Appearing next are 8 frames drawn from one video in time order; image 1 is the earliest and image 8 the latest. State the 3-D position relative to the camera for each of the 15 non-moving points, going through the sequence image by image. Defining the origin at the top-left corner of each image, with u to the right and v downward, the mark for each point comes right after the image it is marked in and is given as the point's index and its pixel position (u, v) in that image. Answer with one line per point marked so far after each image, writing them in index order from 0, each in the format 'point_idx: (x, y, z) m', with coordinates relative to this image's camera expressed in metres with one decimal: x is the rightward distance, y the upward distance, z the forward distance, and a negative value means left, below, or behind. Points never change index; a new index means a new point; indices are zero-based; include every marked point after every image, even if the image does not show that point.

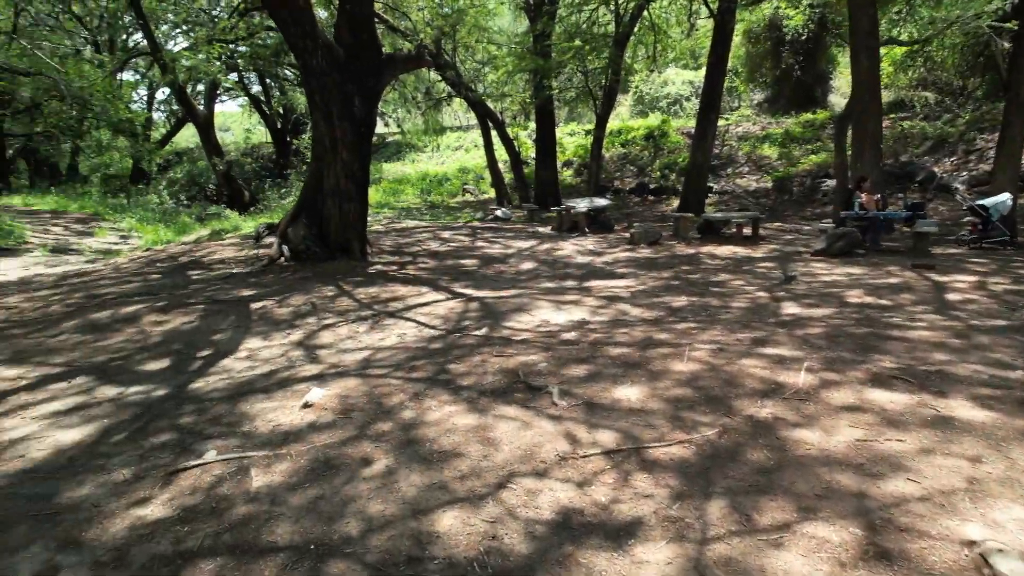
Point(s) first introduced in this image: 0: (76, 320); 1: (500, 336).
0: (-3.6, -0.3, +5.8) m
1: (-0.1, -0.3, +4.5) m
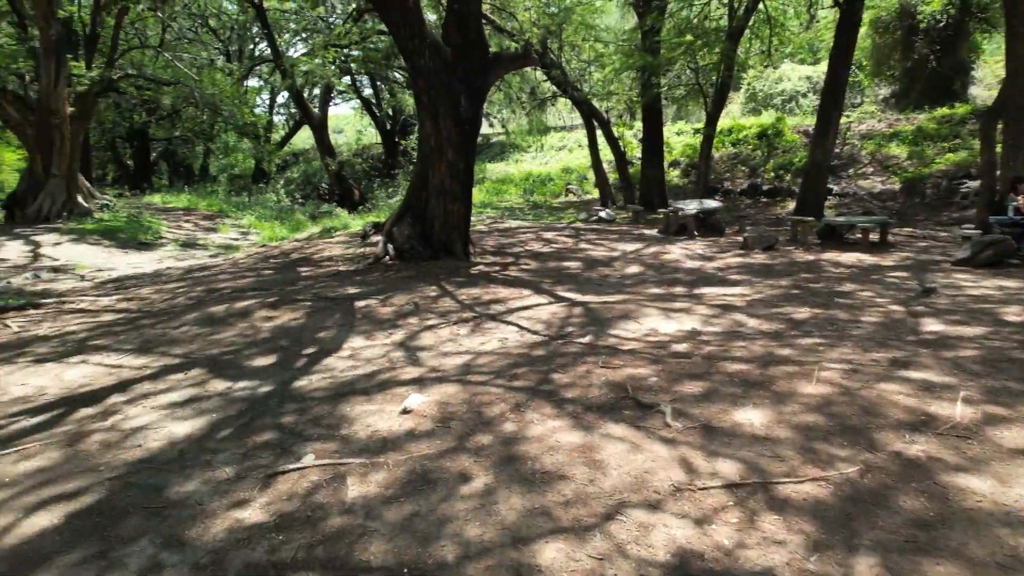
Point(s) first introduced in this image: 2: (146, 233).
0: (-2.7, -0.2, +6.0) m
1: (+0.6, -0.3, +4.2) m
2: (-7.7, +1.2, +14.8) m
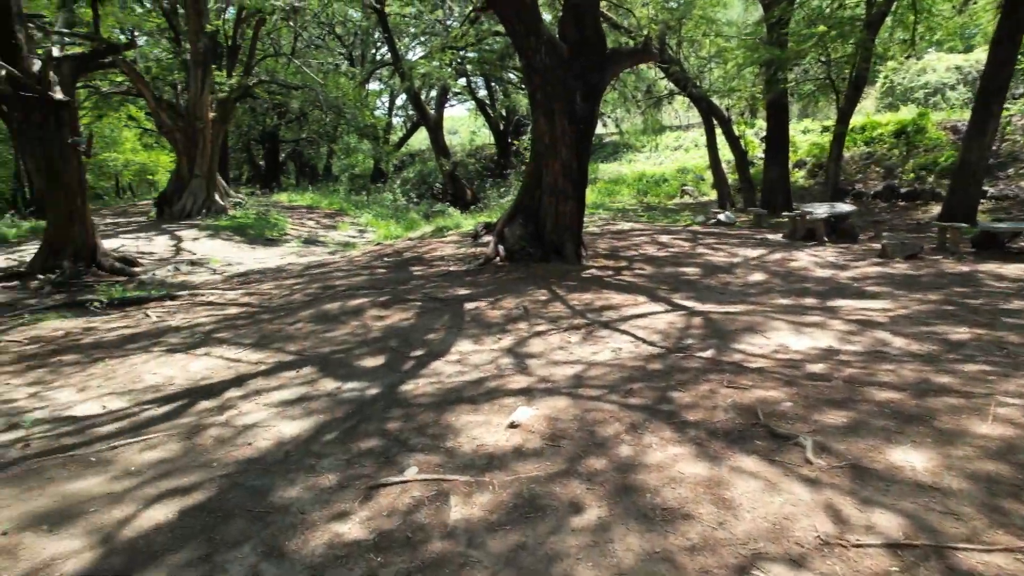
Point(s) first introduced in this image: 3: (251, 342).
0: (-1.7, -0.2, +6.1) m
1: (+1.2, -0.4, +3.9) m
2: (-5.3, +1.3, +15.6) m
3: (-1.9, -0.4, +5.2) m
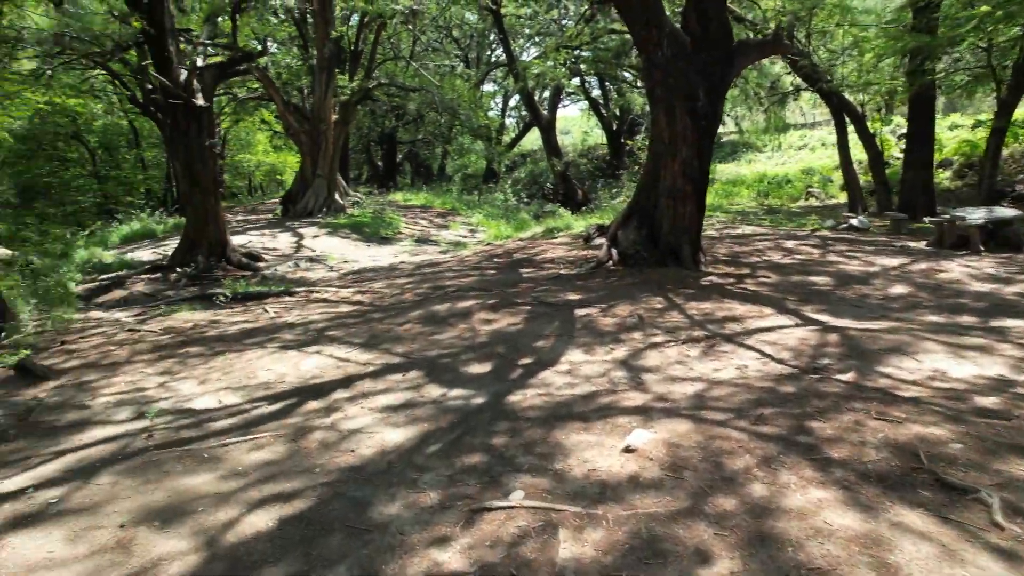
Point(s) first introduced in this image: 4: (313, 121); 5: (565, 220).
0: (-0.8, -0.2, +6.1) m
1: (+1.8, -0.5, +3.4) m
2: (-2.9, +1.4, +16.0) m
3: (-1.1, -0.4, +5.3) m
4: (-5.2, +4.4, +18.2) m
5: (+1.1, +1.4, +14.9) m
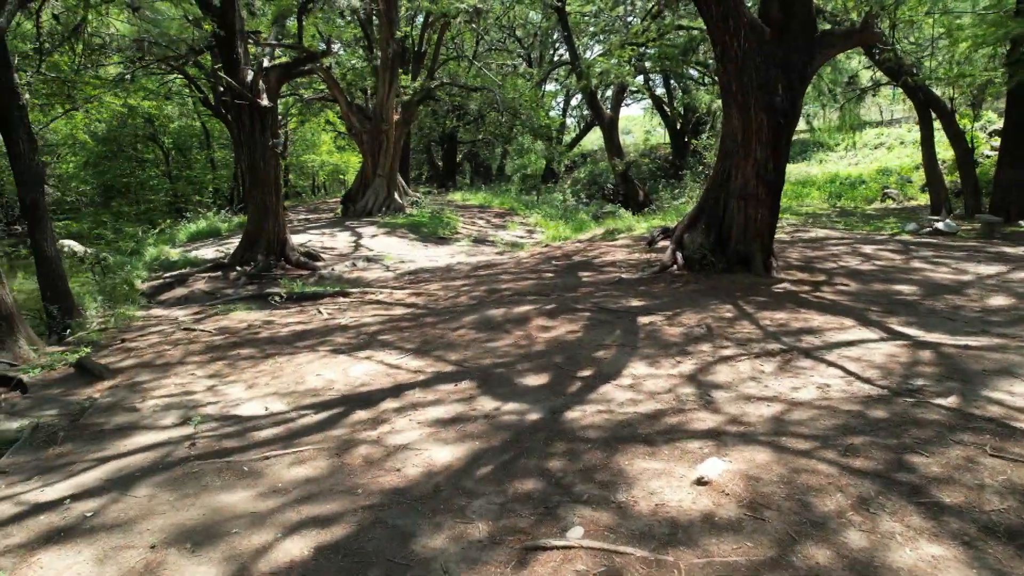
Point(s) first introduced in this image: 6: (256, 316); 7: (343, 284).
0: (-0.3, -0.2, +5.9) m
1: (+2.0, -0.6, +3.0) m
2: (-1.5, +1.4, +15.9) m
3: (-0.7, -0.4, +5.1) m
4: (-3.6, +4.4, +18.3) m
5: (+2.3, +1.4, +14.5) m
6: (-2.5, -0.3, +6.7) m
7: (-2.2, +0.1, +9.2) m
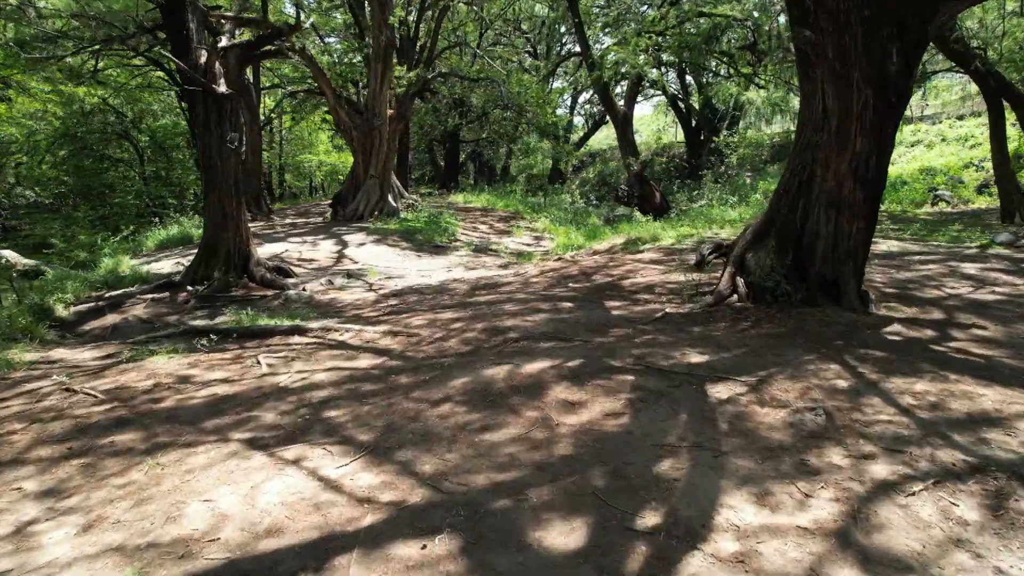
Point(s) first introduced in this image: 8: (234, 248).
0: (-0.3, -0.5, +4.1) m
1: (+2.1, -0.8, +1.2) m
2: (-1.4, +1.1, +14.2) m
3: (-0.7, -0.7, +3.3) m
4: (-3.5, +4.1, +16.6) m
5: (+2.5, +1.1, +12.8) m
6: (-2.4, -0.6, +5.0) m
7: (-2.2, -0.2, +7.4) m
8: (-3.6, +0.5, +9.1) m
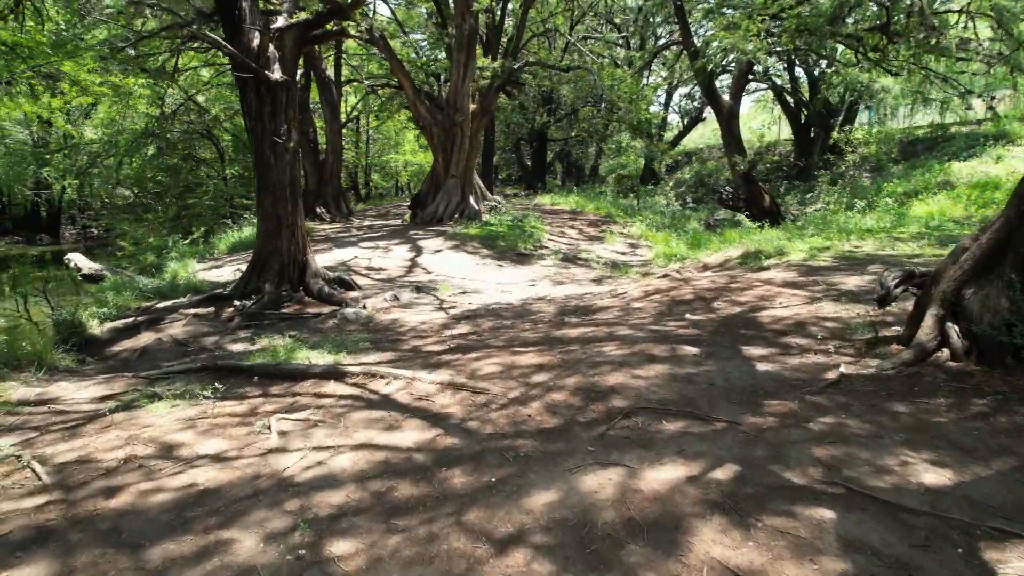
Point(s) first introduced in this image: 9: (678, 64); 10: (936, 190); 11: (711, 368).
0: (+0.2, -0.7, +2.7) m
1: (+2.1, -1.1, -0.5) m
2: (+0.3, +0.9, +12.8) m
3: (-0.3, -0.9, +1.9) m
4: (-1.5, +3.9, +15.4) m
5: (+3.9, +0.8, +10.9) m
6: (-1.9, -0.7, +3.8) m
7: (-1.3, -0.4, +6.2) m
8: (-2.5, +0.3, +8.0) m
9: (+4.4, +6.0, +18.6) m
10: (+9.8, +2.3, +16.4) m
11: (+1.1, -0.4, +4.0) m
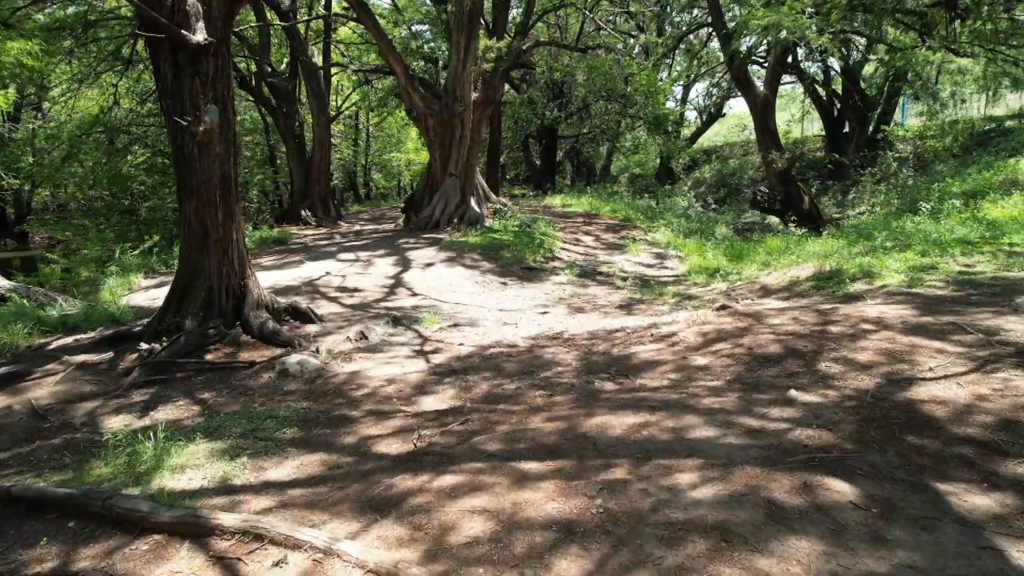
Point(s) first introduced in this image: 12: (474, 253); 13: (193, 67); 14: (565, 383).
0: (+0.2, -1.0, +0.6) m
1: (+2.1, -1.4, -2.6) m
2: (+0.4, +0.6, +10.7) m
3: (-0.4, -1.2, -0.1) m
4: (-1.3, +3.6, +13.4) m
5: (+4.0, +0.5, +8.8) m
6: (-1.9, -1.0, +1.7) m
7: (-1.3, -0.7, +4.1) m
8: (-2.5, 0.0, +6.0) m
9: (+4.6, +5.7, +16.5) m
10: (+10.0, +2.0, +14.2) m
11: (+1.1, -0.7, +2.0) m
12: (-0.6, +0.5, +10.5) m
13: (-2.6, +1.8, +5.5) m
14: (+0.3, -0.6, +4.3) m
